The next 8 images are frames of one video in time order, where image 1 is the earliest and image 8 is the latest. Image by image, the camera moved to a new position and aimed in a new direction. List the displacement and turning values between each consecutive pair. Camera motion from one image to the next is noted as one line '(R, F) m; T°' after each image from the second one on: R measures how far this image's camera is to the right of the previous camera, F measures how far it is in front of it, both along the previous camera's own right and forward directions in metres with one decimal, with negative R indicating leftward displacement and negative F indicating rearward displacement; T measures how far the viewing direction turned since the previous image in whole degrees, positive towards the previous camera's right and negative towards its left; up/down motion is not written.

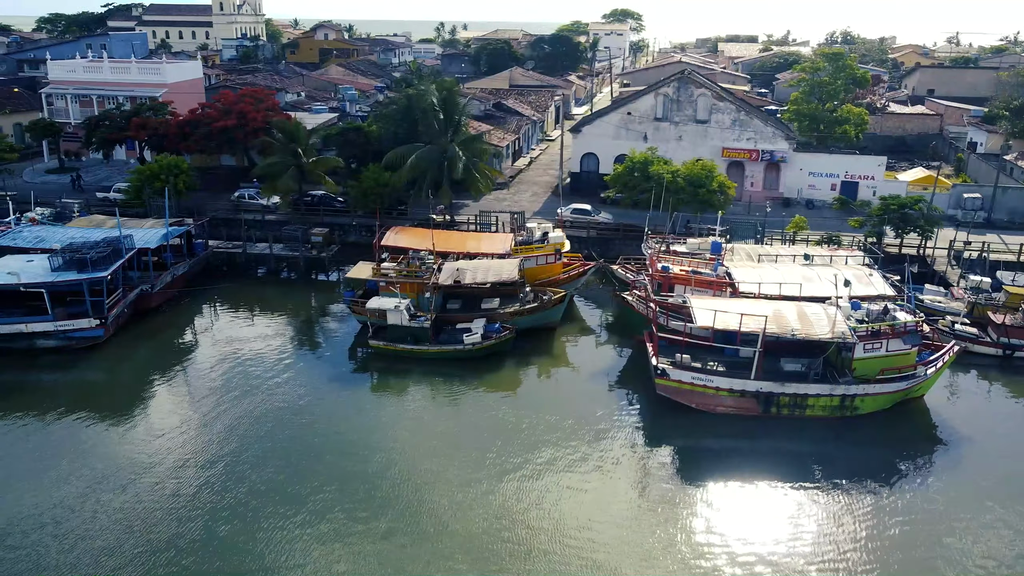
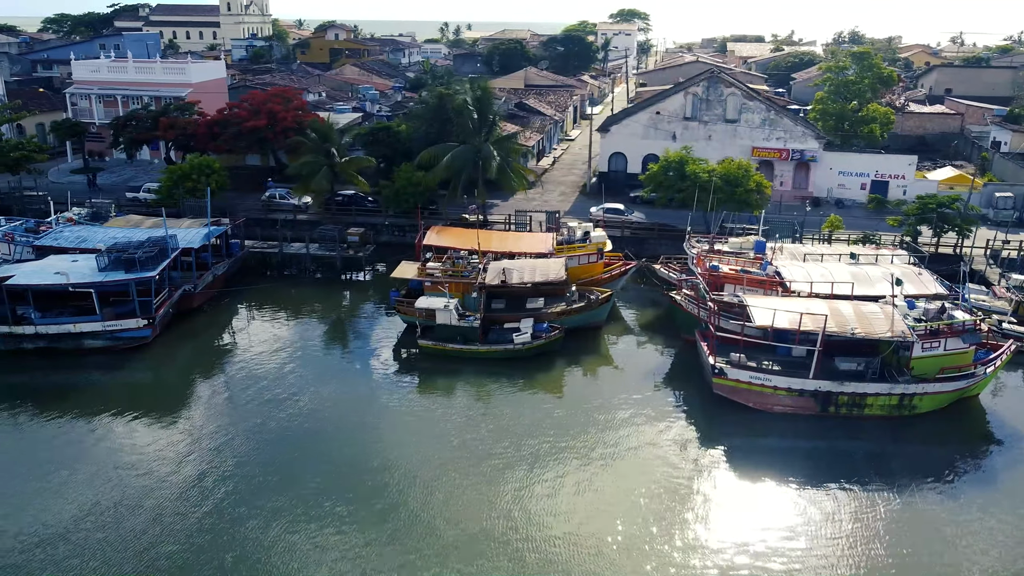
(-1.8, +0.1) m; 0°
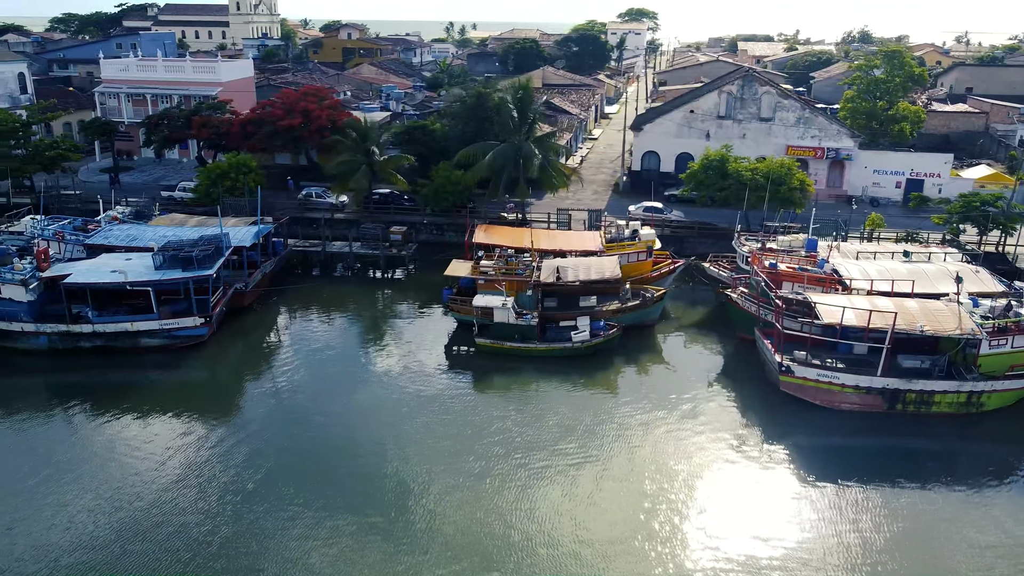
(-2.1, 0.0) m; 0°
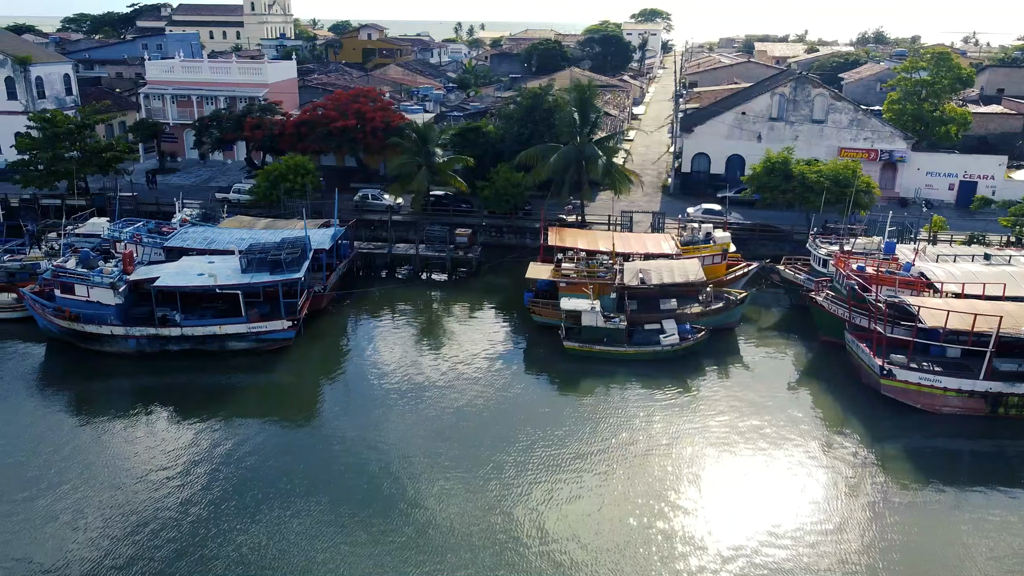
(-3.2, 0.0) m; 0°
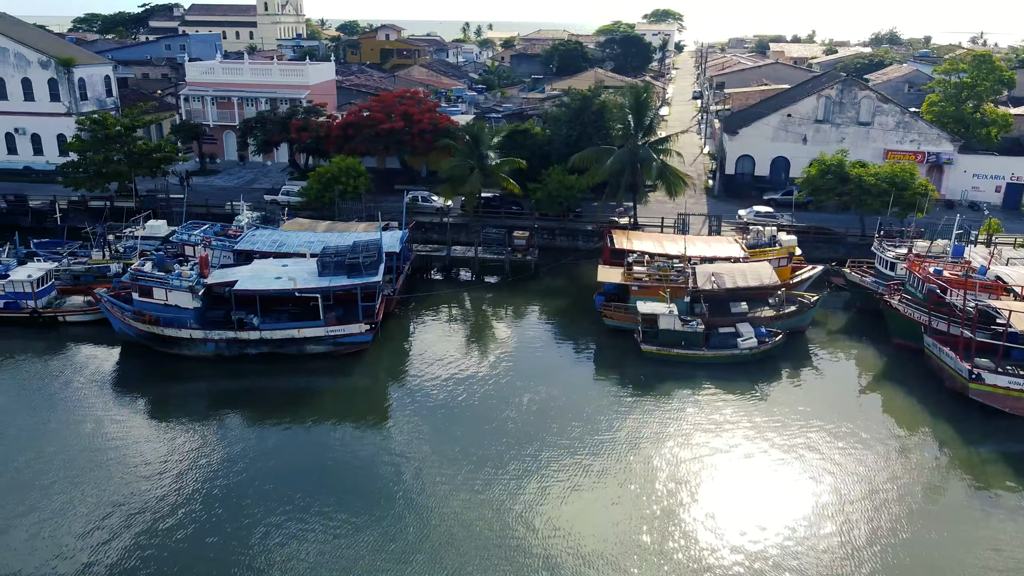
(-2.8, 0.0) m; 0°
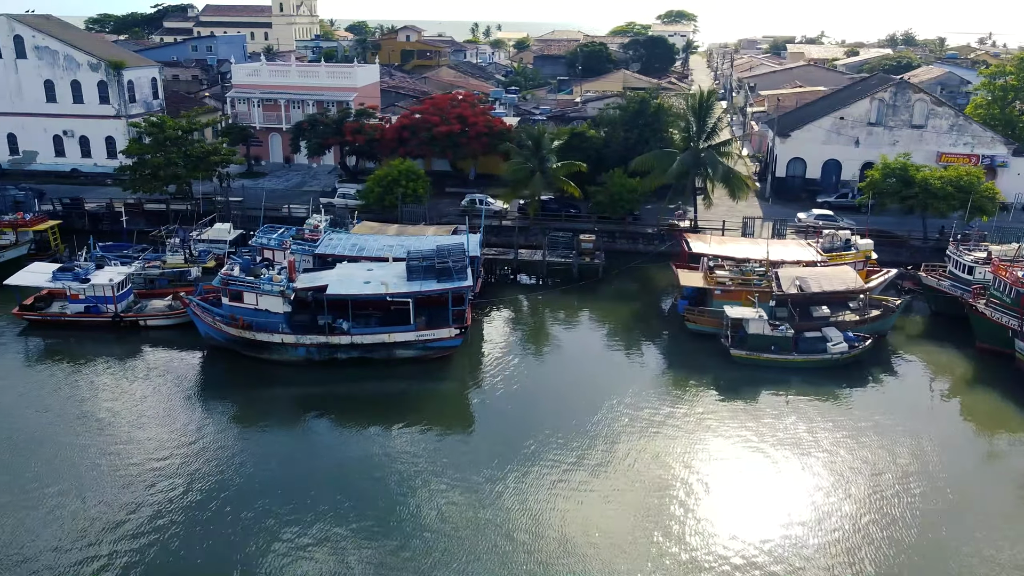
(-3.2, 0.0) m; 0°
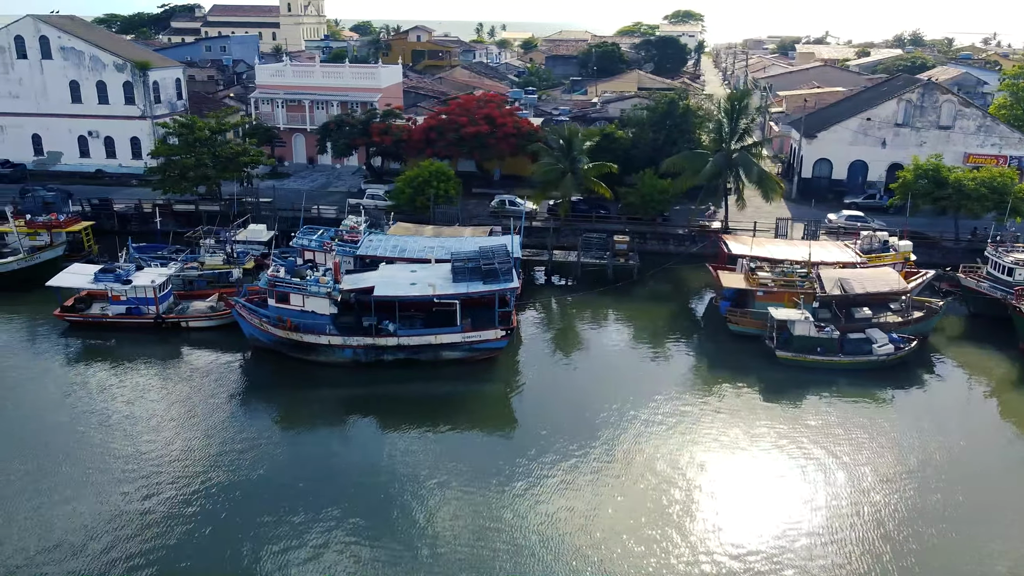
(-1.7, 0.0) m; 0°
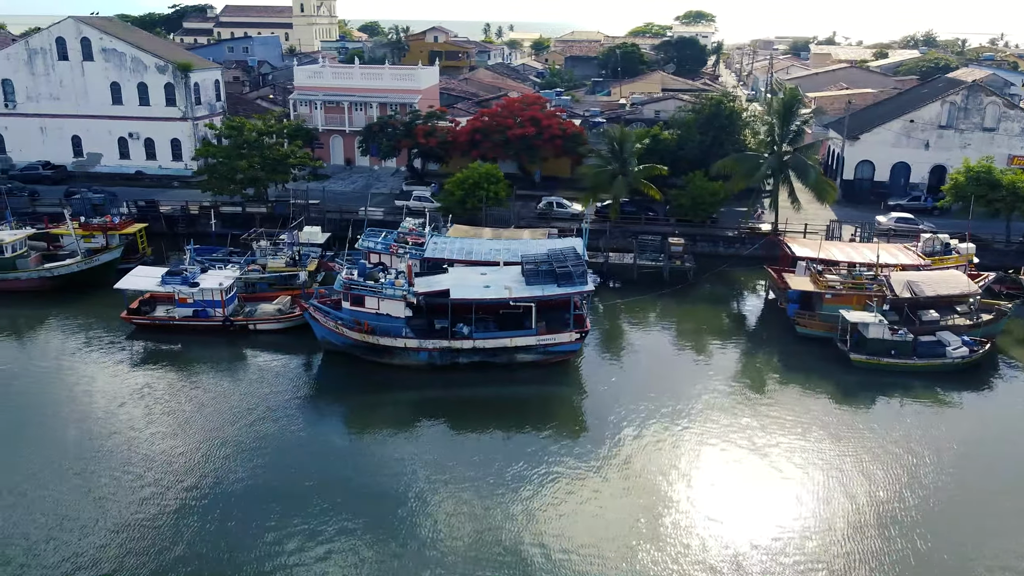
(-2.7, 0.0) m; 0°
